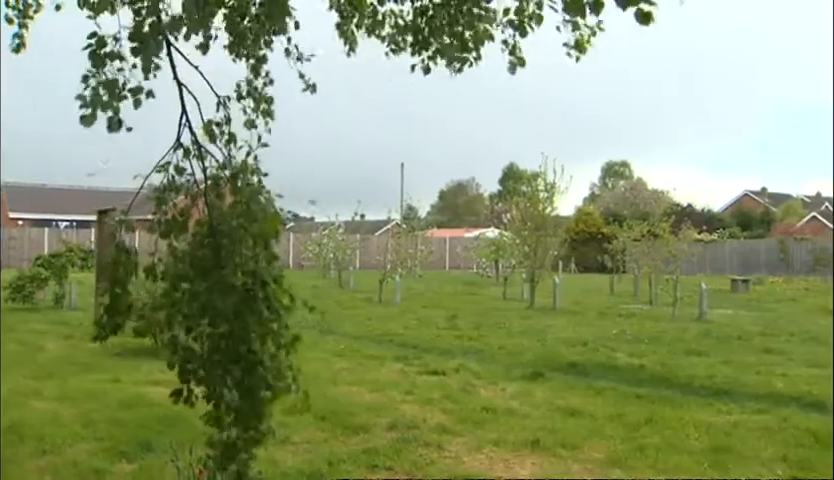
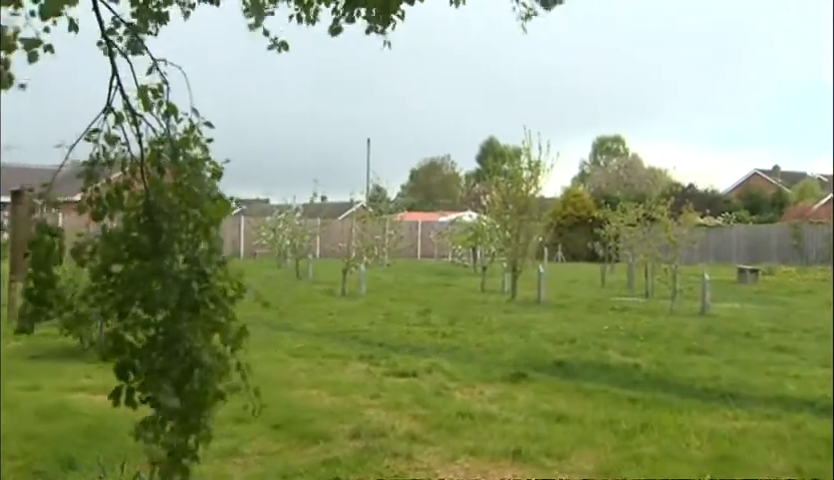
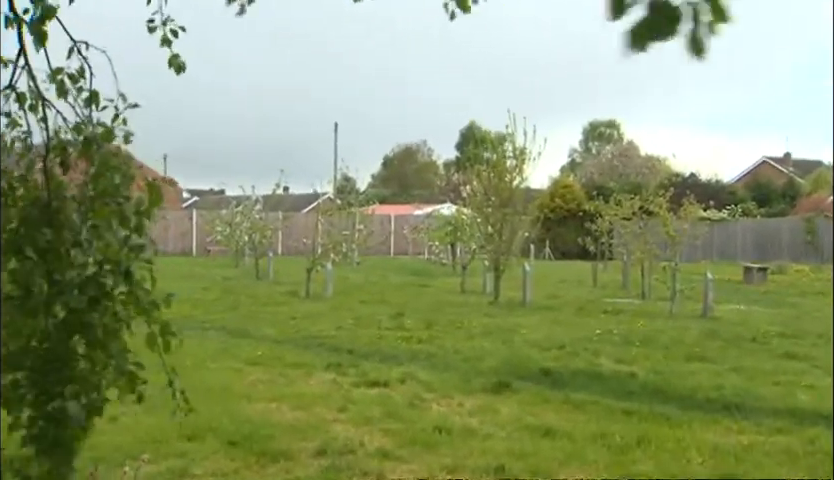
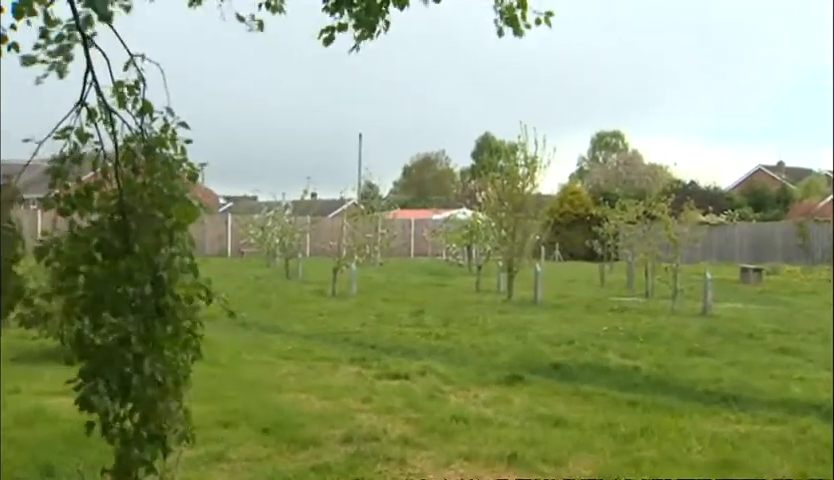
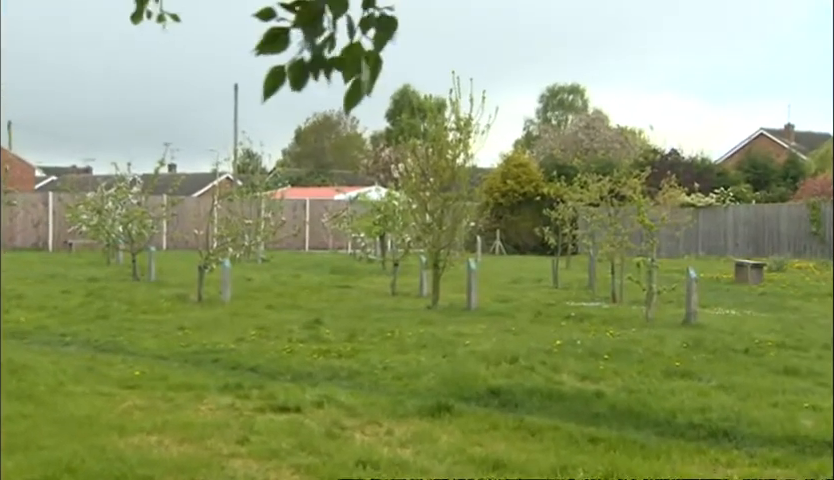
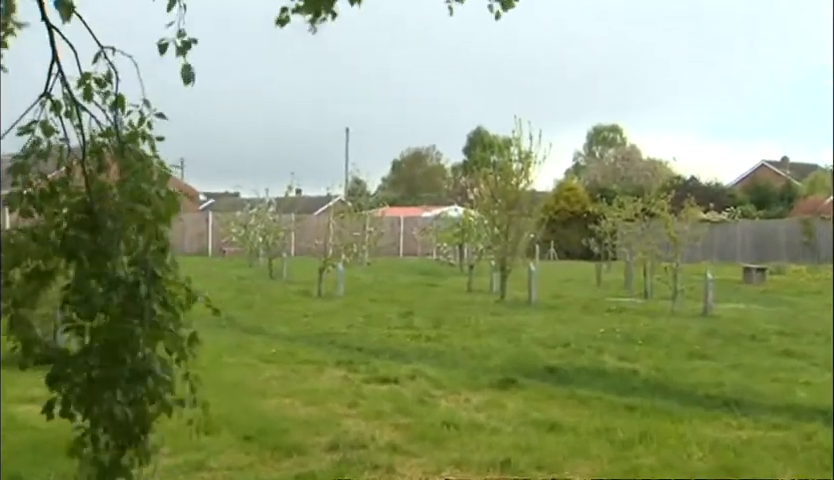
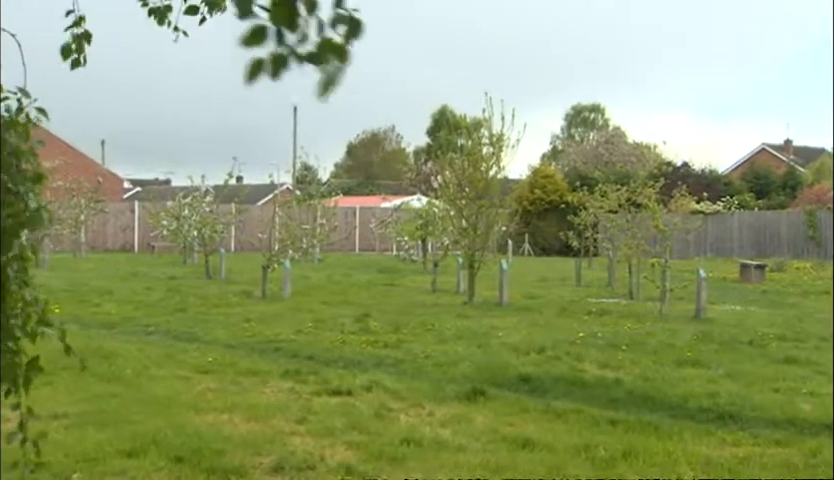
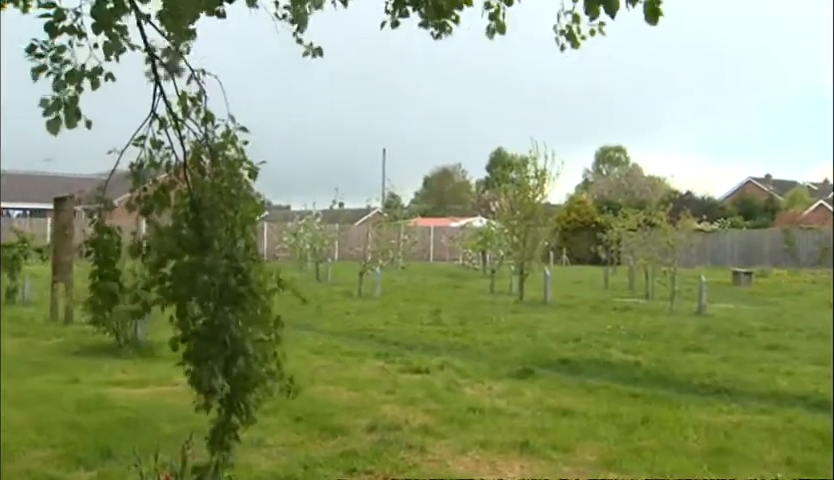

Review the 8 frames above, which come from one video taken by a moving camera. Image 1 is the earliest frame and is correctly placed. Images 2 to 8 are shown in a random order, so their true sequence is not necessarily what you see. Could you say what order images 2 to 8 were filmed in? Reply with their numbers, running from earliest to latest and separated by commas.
8, 2, 4, 6, 3, 7, 5
